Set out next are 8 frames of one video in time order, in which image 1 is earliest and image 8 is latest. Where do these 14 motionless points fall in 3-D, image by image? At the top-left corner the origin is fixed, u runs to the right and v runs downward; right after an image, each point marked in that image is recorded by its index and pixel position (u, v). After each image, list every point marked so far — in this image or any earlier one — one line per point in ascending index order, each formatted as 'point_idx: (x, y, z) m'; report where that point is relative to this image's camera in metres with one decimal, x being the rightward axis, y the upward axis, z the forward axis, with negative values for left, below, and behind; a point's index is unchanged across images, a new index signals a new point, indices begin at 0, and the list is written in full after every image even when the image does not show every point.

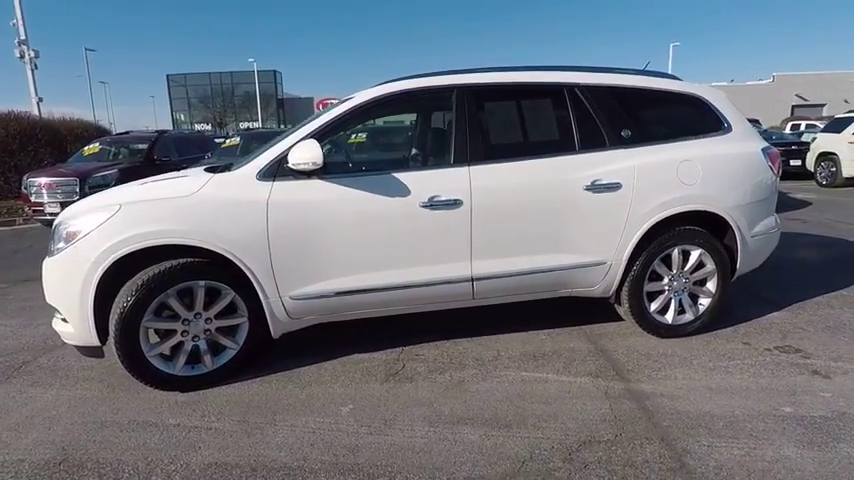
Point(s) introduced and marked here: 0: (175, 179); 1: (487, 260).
0: (-1.7, +0.4, +3.2) m
1: (+0.4, -0.1, +3.3) m
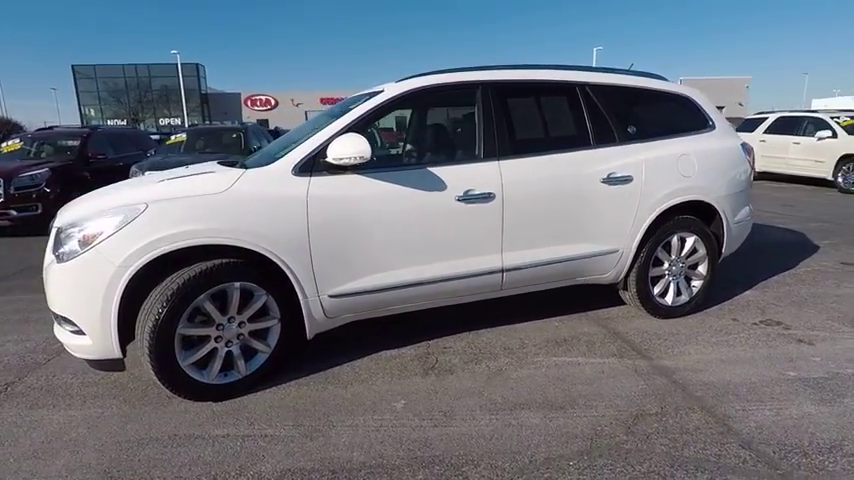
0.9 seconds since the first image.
0: (-1.5, +0.4, +3.0) m
1: (+0.7, -0.1, +3.4) m
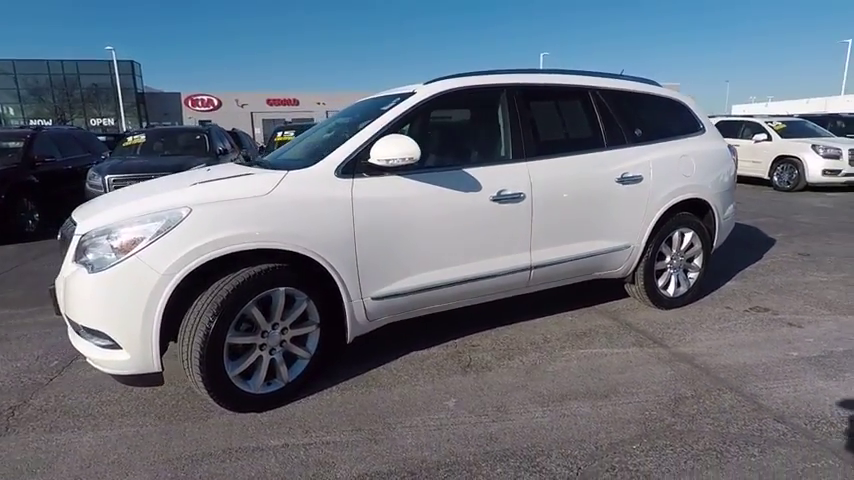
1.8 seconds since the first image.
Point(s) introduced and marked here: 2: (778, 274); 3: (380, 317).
0: (-1.2, +0.4, +2.9) m
1: (+0.9, -0.1, +3.6) m
2: (+4.1, -0.4, +5.5) m
3: (-0.3, -0.5, +3.1) m
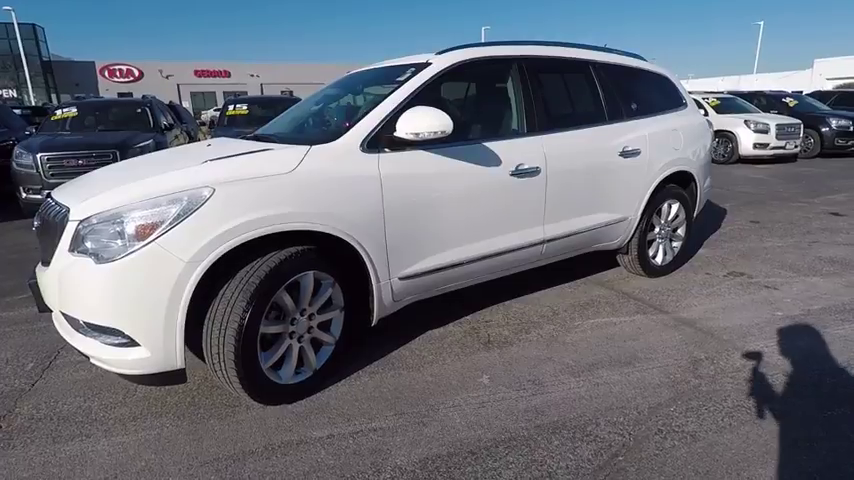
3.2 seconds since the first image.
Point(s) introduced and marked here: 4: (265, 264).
0: (-1.0, +0.5, +2.6) m
1: (+1.0, +0.1, +3.6) m
2: (+3.9, 0.0, +5.9) m
3: (-0.1, -0.4, +3.0) m
4: (-0.8, -0.1, +2.4) m
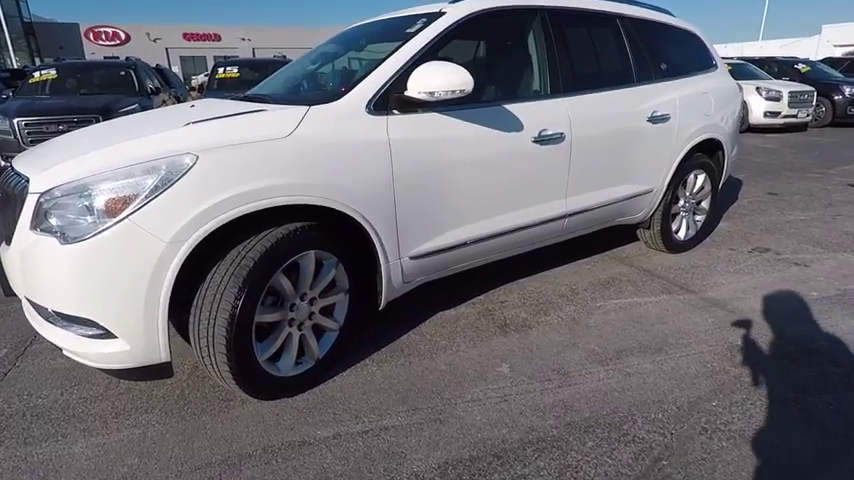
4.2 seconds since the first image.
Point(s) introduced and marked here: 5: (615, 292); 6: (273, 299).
0: (-0.9, +0.6, +2.3) m
1: (+1.1, +0.3, +3.3) m
2: (+4.0, +0.3, +5.6) m
3: (-0.1, -0.2, +2.7) m
4: (-0.8, 0.0, +2.1) m
5: (+1.4, -0.4, +3.5) m
6: (-0.7, -0.3, +2.2) m
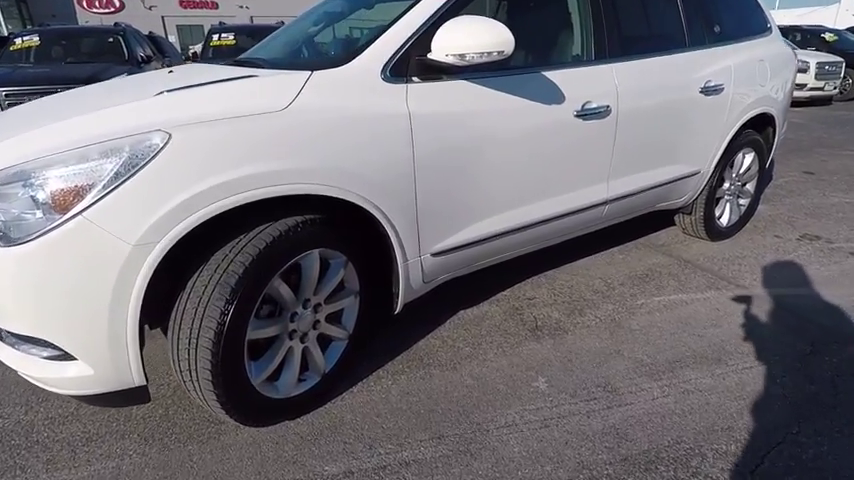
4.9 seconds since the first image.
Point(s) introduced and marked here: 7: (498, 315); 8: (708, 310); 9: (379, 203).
0: (-0.8, +0.6, +1.8) m
1: (+1.2, +0.4, +2.8) m
2: (+4.1, +0.5, +5.2) m
3: (0.0, -0.2, +2.4) m
4: (-0.7, 0.0, +1.7) m
5: (+1.5, -0.3, +3.2) m
6: (-0.6, -0.3, +1.9) m
7: (+0.4, -0.5, +2.8) m
8: (+1.7, -0.4, +2.9) m
9: (-0.2, +0.2, +2.0) m
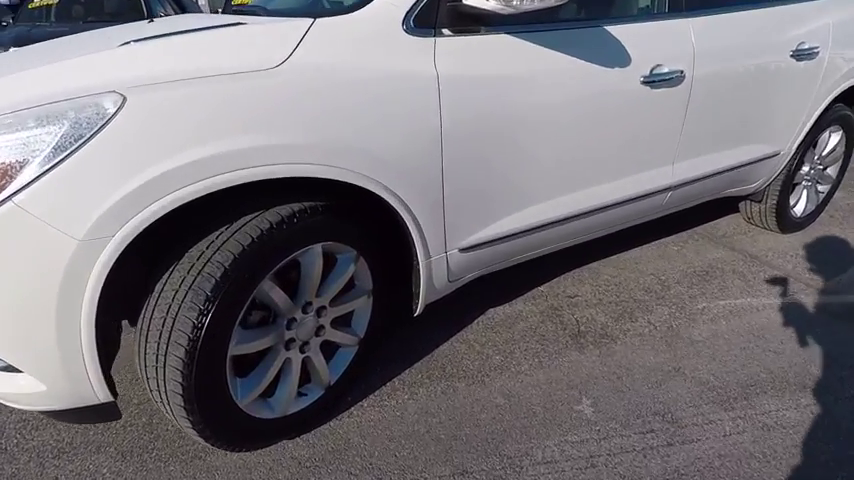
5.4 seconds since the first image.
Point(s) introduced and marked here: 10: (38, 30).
0: (-0.7, +0.6, +1.5) m
1: (+1.3, +0.4, +2.4) m
2: (+4.4, +0.6, +4.5) m
3: (+0.2, -0.2, +2.0) m
4: (-0.6, 0.0, +1.4) m
5: (+1.7, -0.3, +2.7) m
6: (-0.5, -0.2, +1.5) m
7: (+0.5, -0.4, +2.4) m
8: (+1.8, -0.4, +2.4) m
9: (-0.1, +0.2, +1.6) m
10: (-5.3, +2.9, +6.4) m
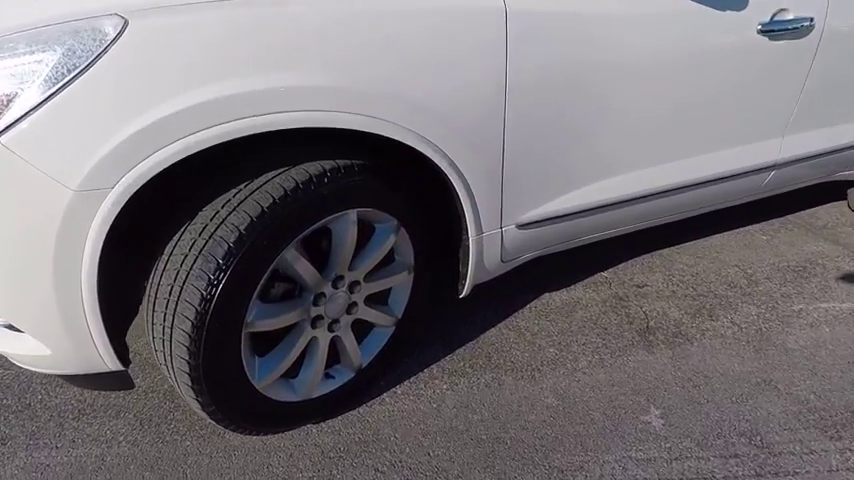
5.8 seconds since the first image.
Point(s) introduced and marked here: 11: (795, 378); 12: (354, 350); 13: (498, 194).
0: (-0.5, +0.8, +1.2) m
1: (+1.6, +0.4, +2.0) m
2: (+4.8, +0.6, +3.8) m
3: (+0.3, -0.1, +1.7) m
4: (-0.4, +0.1, +1.2) m
5: (+1.9, -0.2, +2.3) m
6: (-0.4, -0.1, +1.3) m
7: (+0.8, -0.3, +2.1) m
8: (+2.1, -0.4, +2.0) m
9: (+0.1, +0.3, +1.3) m
10: (-4.5, +3.5, +6.4) m
11: (+1.4, -0.5, +1.8) m
12: (-0.2, -0.4, +1.6) m
13: (+0.2, +0.1, +1.5) m
